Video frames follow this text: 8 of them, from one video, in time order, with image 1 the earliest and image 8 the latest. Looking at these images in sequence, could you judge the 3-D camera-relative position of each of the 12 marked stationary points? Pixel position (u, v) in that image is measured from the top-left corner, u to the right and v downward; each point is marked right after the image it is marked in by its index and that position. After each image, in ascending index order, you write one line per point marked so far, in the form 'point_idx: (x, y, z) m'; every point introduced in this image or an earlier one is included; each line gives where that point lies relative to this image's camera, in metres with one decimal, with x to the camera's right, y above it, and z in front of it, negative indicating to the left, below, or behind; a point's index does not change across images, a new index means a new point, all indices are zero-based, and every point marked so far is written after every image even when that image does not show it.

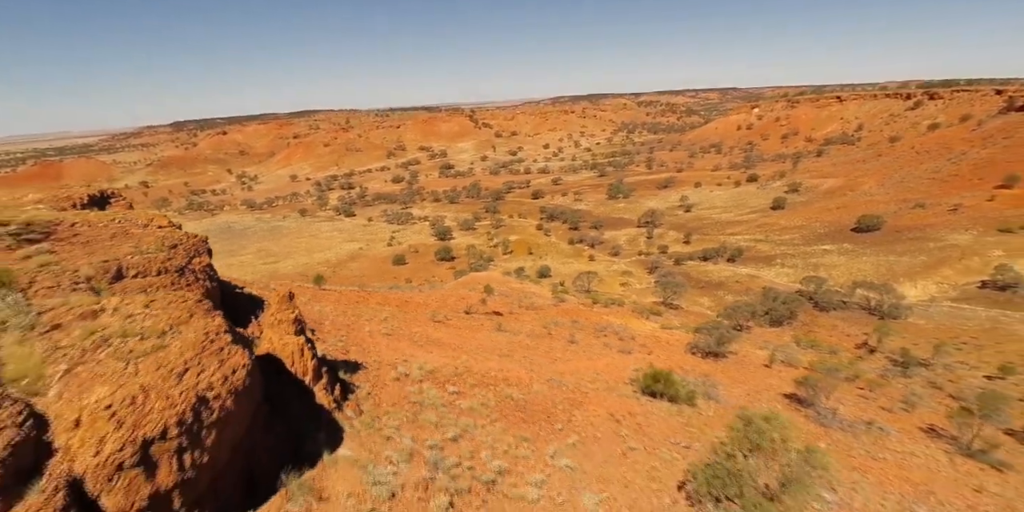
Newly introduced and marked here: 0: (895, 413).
0: (+12.8, -5.2, +15.0) m
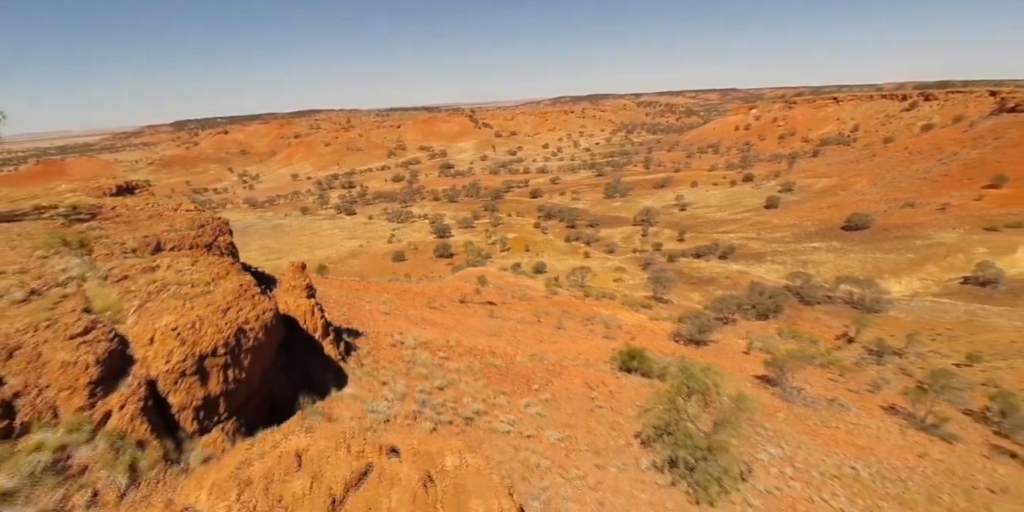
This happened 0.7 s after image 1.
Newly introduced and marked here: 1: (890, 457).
0: (+12.4, -4.9, +16.1) m
1: (+9.2, -4.8, +11.0) m
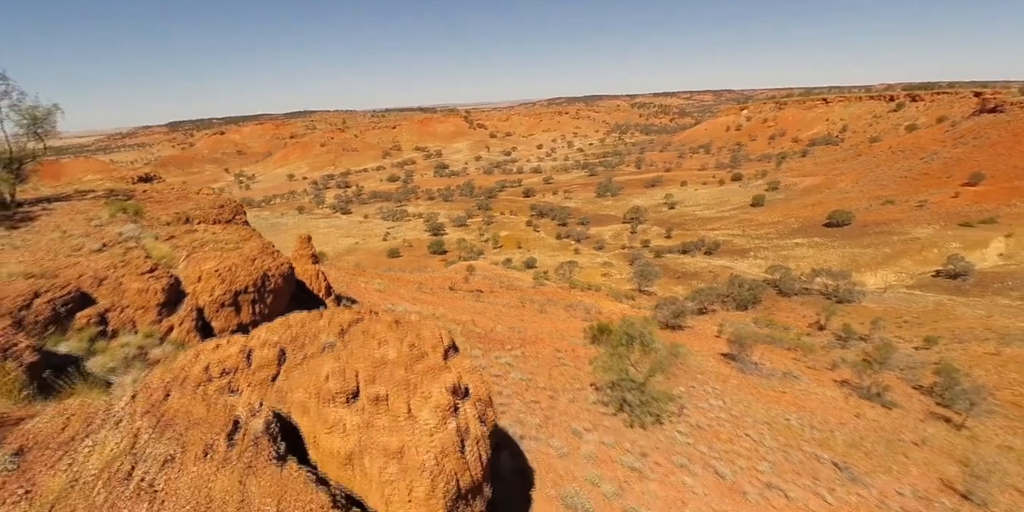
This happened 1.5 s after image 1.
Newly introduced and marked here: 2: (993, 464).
0: (+11.8, -4.4, +17.5) m
1: (+8.6, -4.3, +12.4) m
2: (+12.7, -5.3, +11.8) m
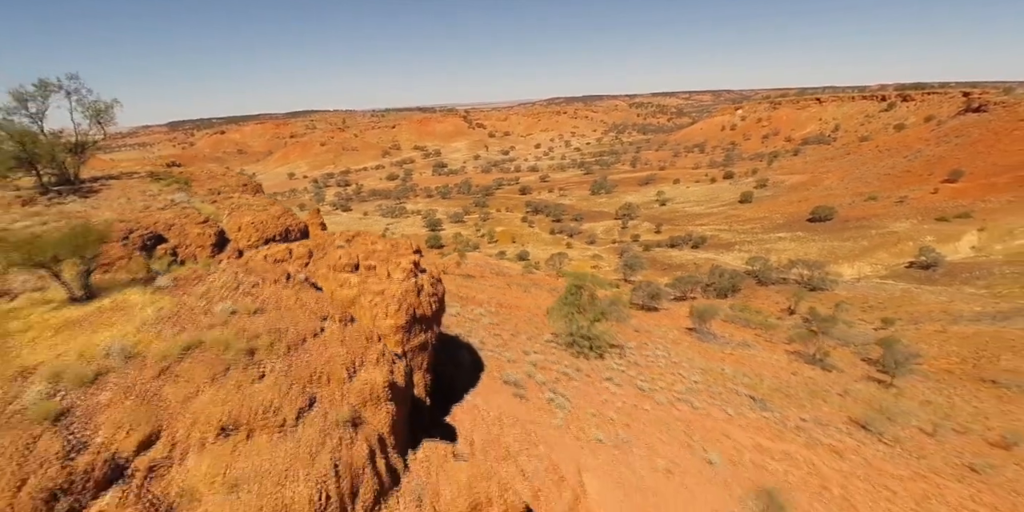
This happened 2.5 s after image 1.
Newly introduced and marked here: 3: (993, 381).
0: (+11.2, -3.7, +19.4) m
1: (+8.0, -3.6, +14.3) m
2: (+12.0, -4.6, +13.7) m
3: (+18.5, -4.8, +17.2) m
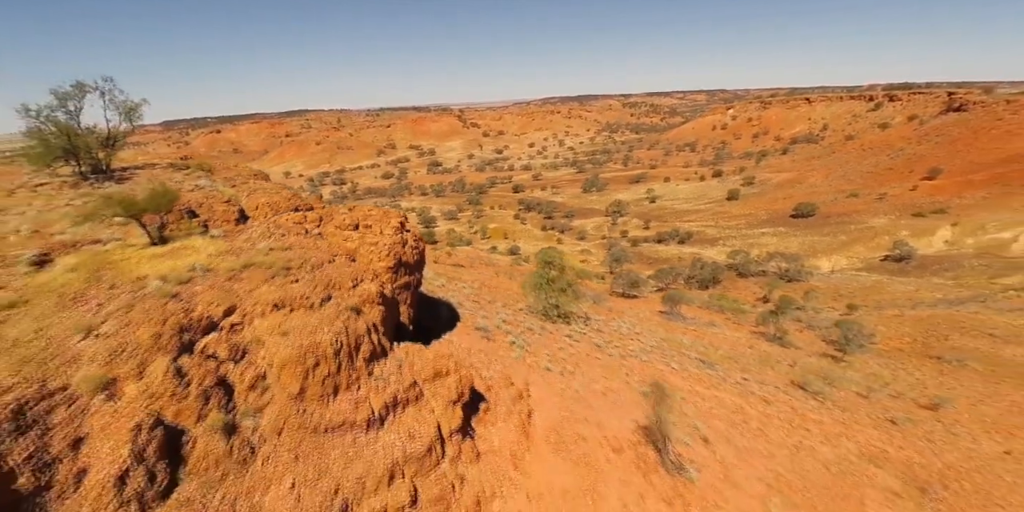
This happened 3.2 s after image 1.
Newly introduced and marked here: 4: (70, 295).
0: (+10.5, -3.1, +21.0) m
1: (+7.4, -3.1, +15.9) m
2: (+11.4, -4.1, +15.3) m
3: (+17.9, -4.2, +18.9) m
4: (-4.0, -0.2, +4.2) m
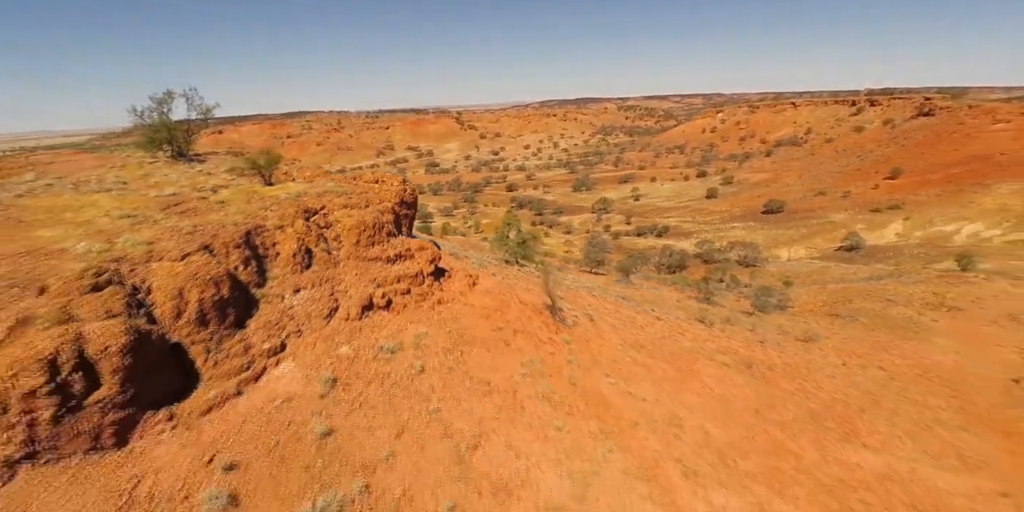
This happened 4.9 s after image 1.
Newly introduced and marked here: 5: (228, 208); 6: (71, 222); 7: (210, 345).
0: (+9.4, -1.9, +25.3) m
1: (+6.3, -1.8, +20.2) m
2: (+10.3, -2.8, +19.6) m
3: (+16.8, -3.0, +23.2) m
4: (-5.0, +1.1, +8.5) m
5: (-4.8, +0.8, +7.7) m
6: (-6.9, +0.5, +7.1) m
7: (-3.8, -1.1, +5.6) m
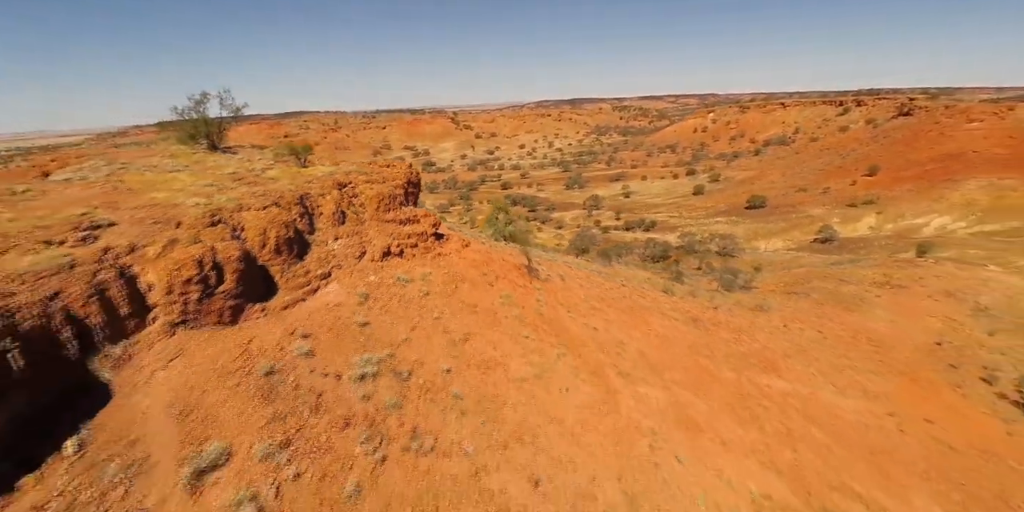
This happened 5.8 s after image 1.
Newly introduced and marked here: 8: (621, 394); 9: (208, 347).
0: (+8.9, -1.0, +28.0) m
1: (+5.8, -0.9, +22.8) m
2: (+9.8, -1.9, +22.2) m
3: (+16.2, -2.0, +25.9) m
4: (-5.4, +2.0, +11.0) m
5: (-5.2, +1.7, +10.2) m
6: (-7.3, +1.4, +9.6) m
7: (-4.2, -0.2, +8.1) m
8: (+2.2, -2.8, +9.0) m
9: (-4.5, -1.3, +6.6) m
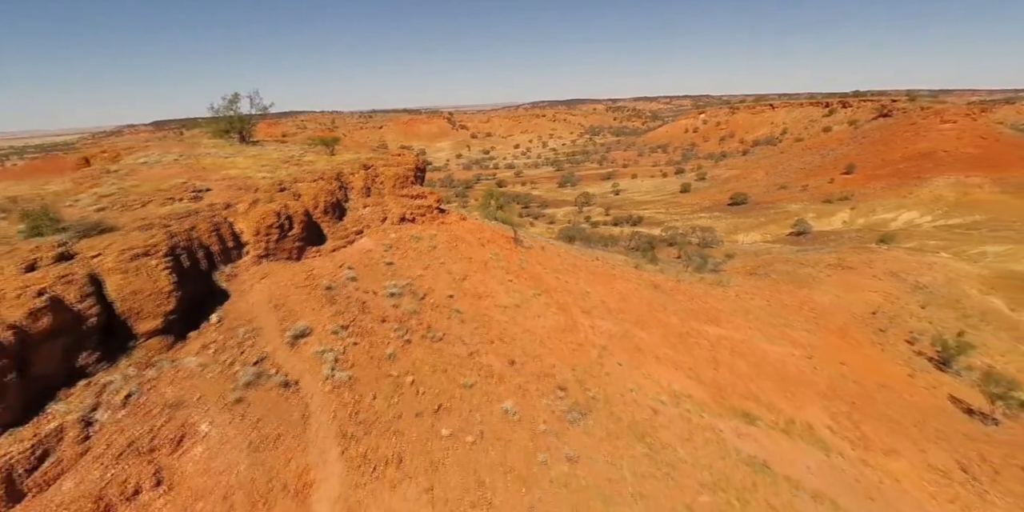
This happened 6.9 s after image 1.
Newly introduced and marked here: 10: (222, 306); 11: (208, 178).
0: (+8.4, 0.0, +31.0) m
1: (+5.3, +0.1, +25.8) m
2: (+9.4, -0.9, +25.3) m
3: (+15.7, -1.1, +29.0) m
4: (-5.8, +3.0, +13.9) m
5: (-5.6, +2.7, +13.1) m
6: (-7.6, +2.4, +12.4) m
7: (-4.5, +0.8, +11.0) m
8: (+1.8, -1.8, +12.0) m
9: (-4.8, -0.3, +9.5) m
10: (-5.3, -0.9, +8.2) m
11: (-7.6, +2.0, +11.3) m
